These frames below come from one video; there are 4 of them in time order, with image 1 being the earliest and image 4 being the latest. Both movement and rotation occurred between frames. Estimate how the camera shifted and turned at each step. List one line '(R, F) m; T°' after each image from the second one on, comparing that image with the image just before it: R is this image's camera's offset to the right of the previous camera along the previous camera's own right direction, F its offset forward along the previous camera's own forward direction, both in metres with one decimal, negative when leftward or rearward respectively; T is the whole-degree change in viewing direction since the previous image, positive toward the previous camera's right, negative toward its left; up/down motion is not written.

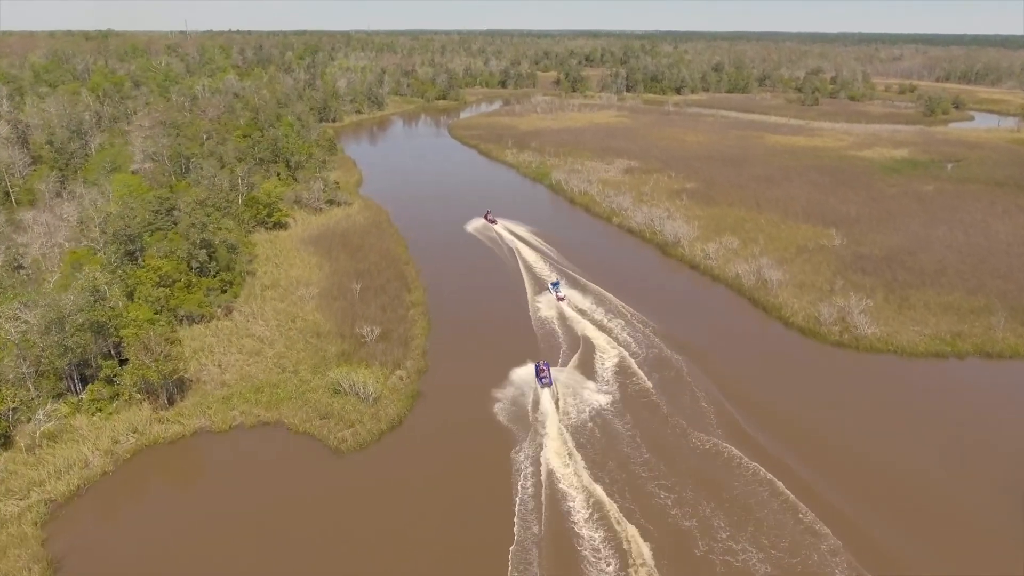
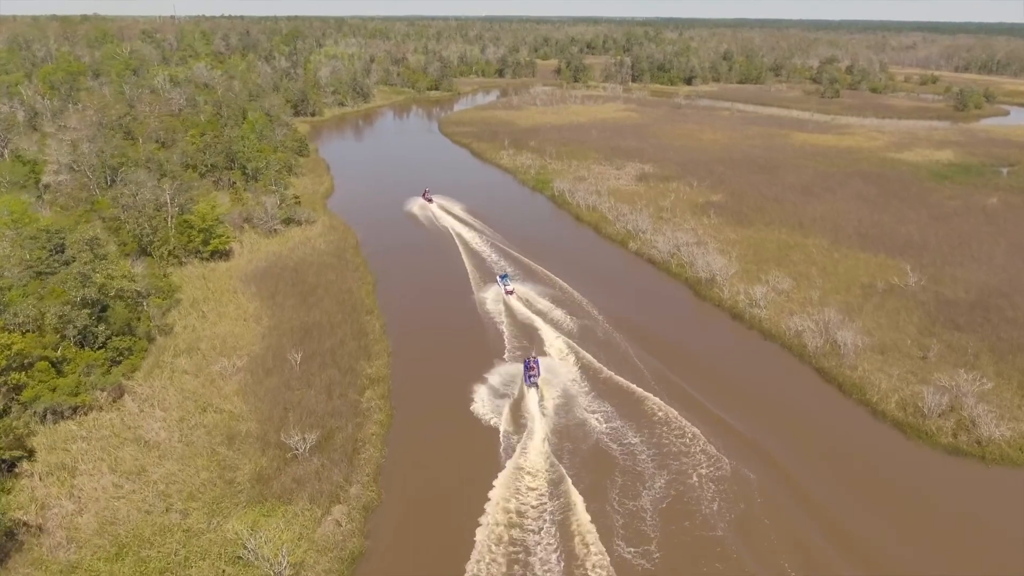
(+0.3, +8.7) m; 0°
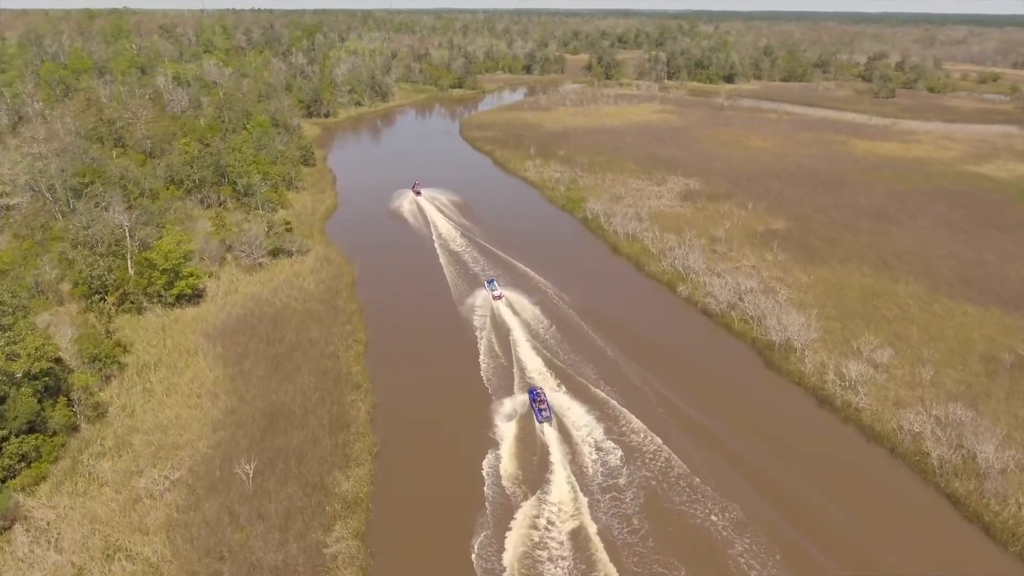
(0.0, +6.7) m; -2°
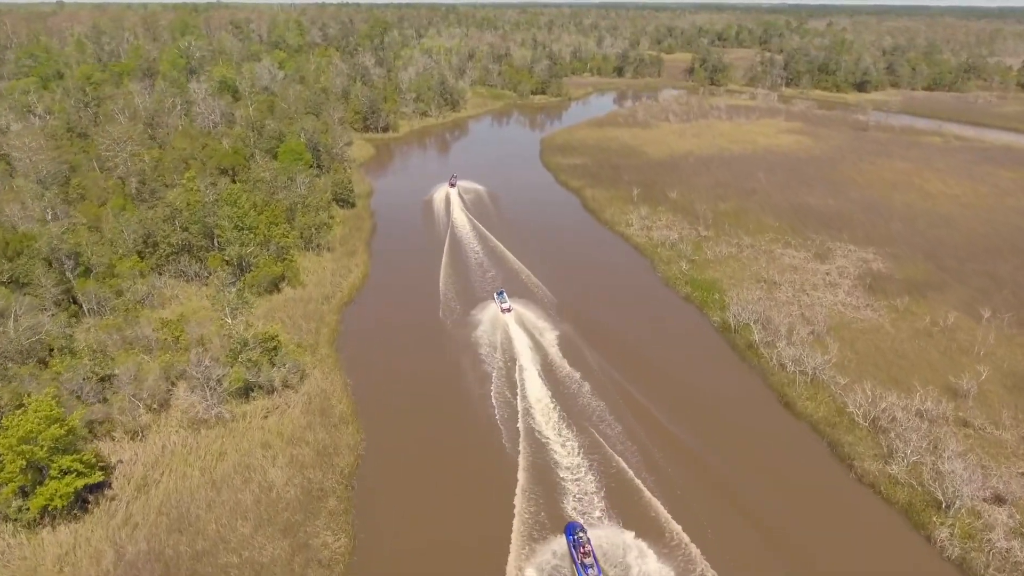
(-1.5, +14.6) m; -6°
